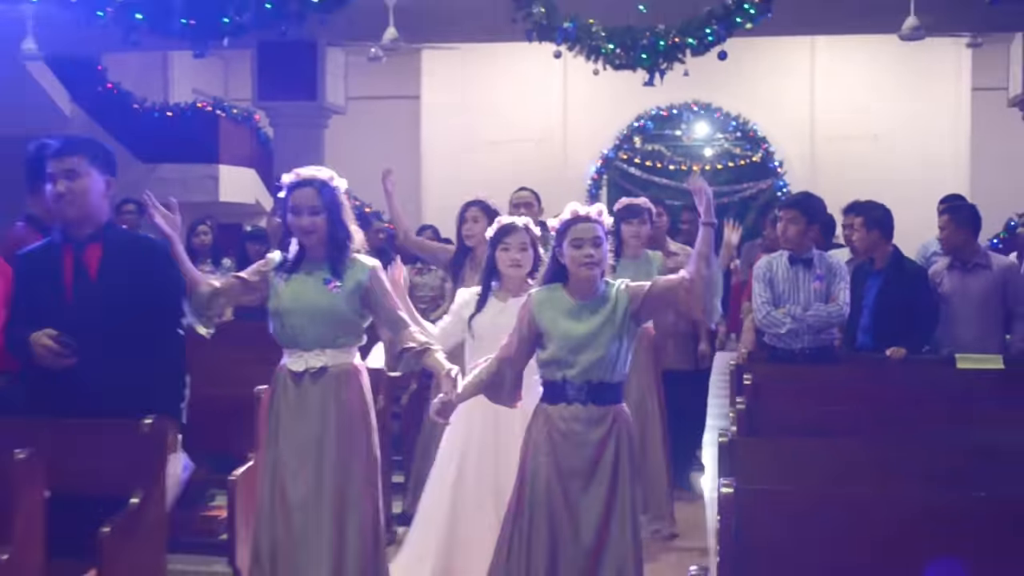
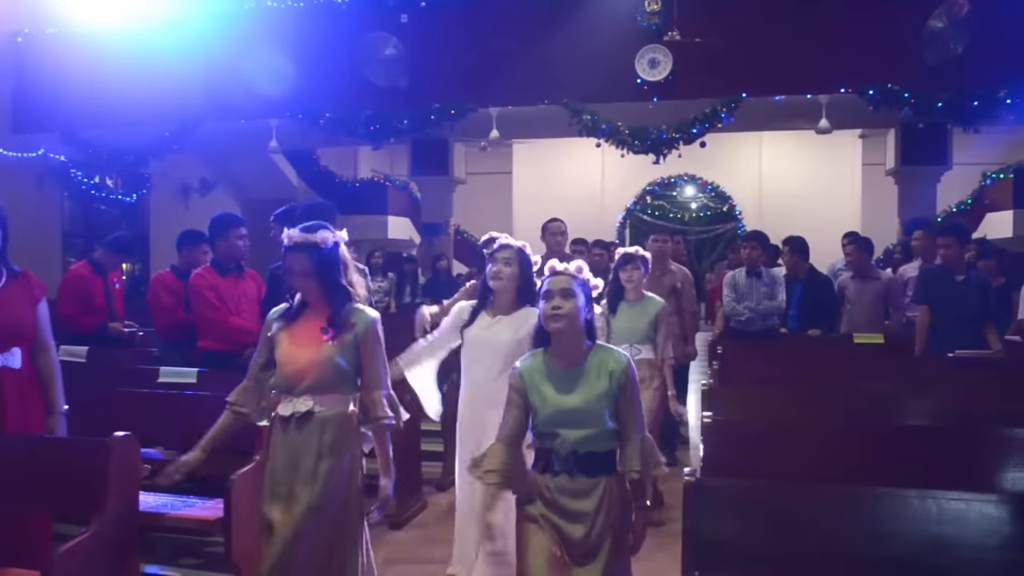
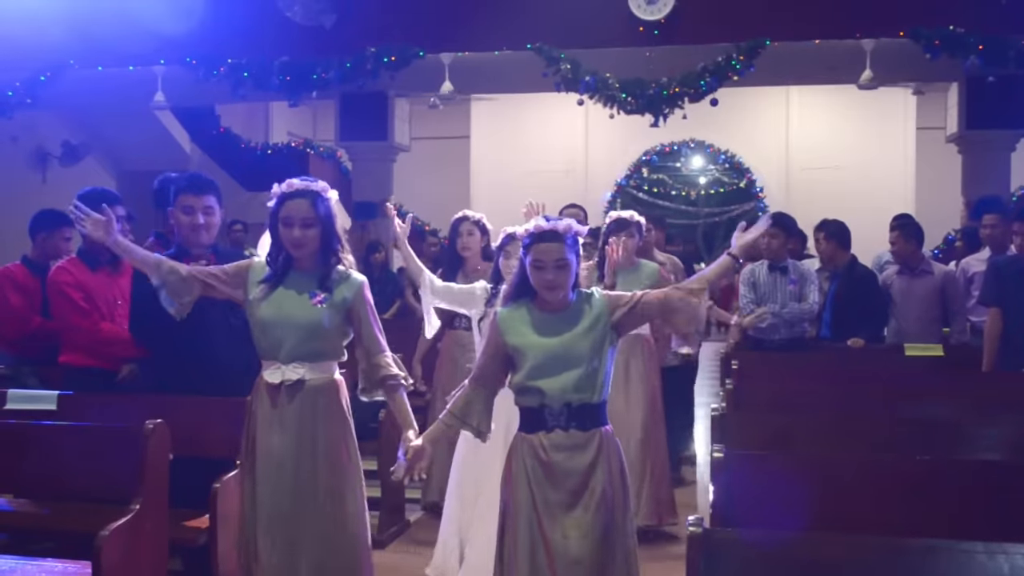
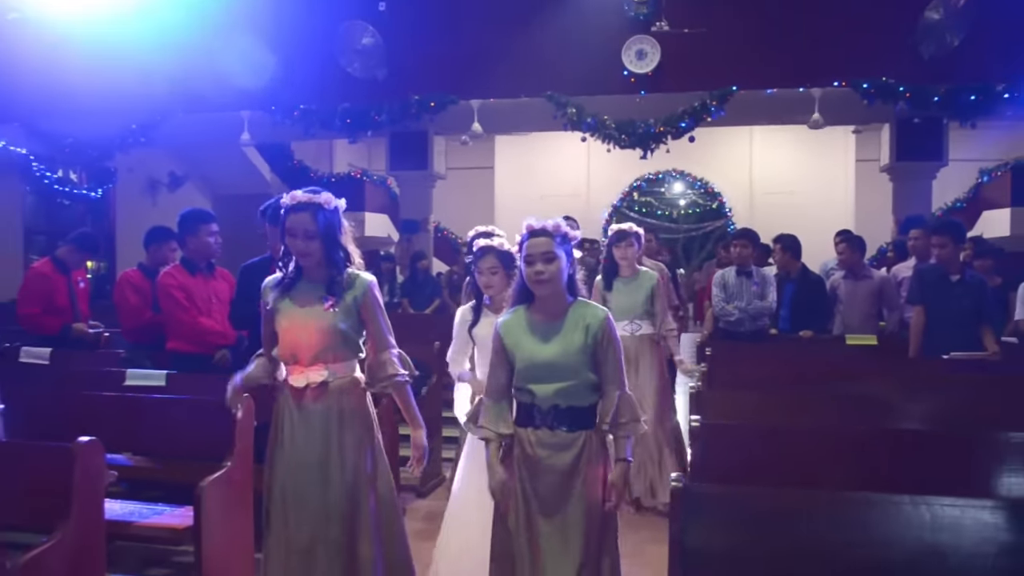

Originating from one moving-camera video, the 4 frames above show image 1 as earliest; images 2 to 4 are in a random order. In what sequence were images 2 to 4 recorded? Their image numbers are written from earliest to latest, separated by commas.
3, 4, 2
